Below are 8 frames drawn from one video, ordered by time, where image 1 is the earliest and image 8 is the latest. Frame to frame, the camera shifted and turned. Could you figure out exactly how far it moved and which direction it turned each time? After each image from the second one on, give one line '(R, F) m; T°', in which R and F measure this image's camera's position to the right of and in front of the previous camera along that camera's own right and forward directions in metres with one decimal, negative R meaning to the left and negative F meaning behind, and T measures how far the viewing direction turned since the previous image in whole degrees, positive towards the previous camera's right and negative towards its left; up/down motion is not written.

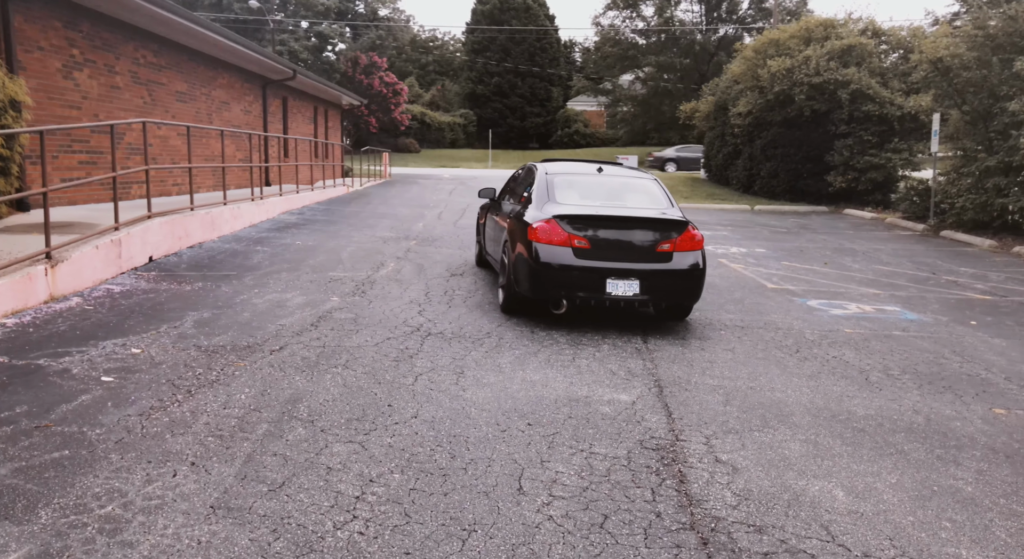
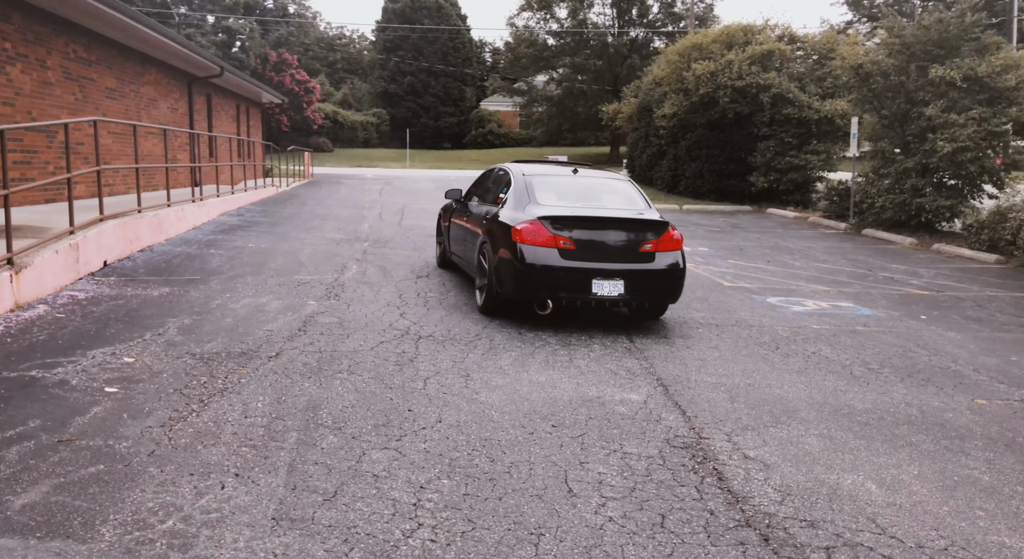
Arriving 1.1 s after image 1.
(-0.5, 0.0) m; +5°
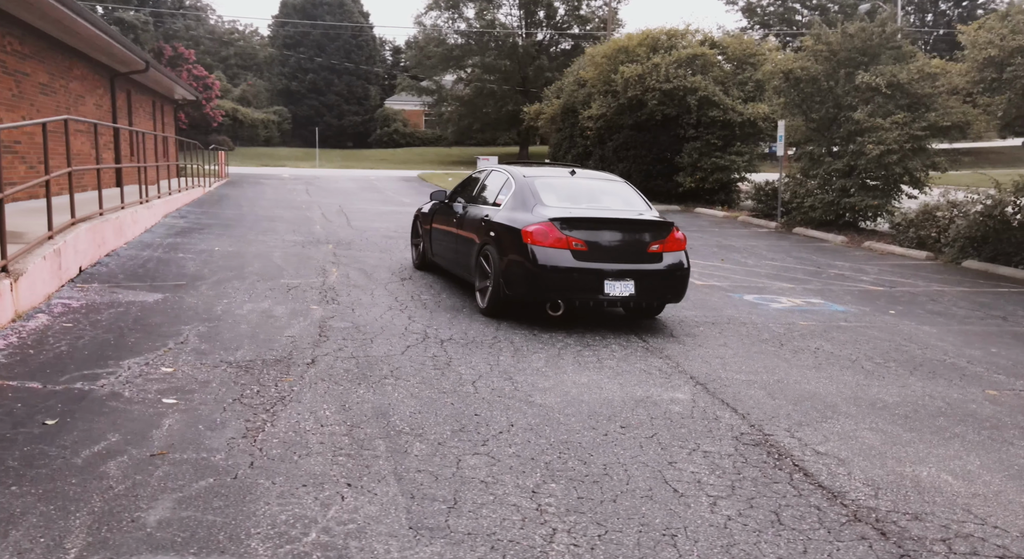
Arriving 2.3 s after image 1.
(-0.7, 0.0) m; +5°
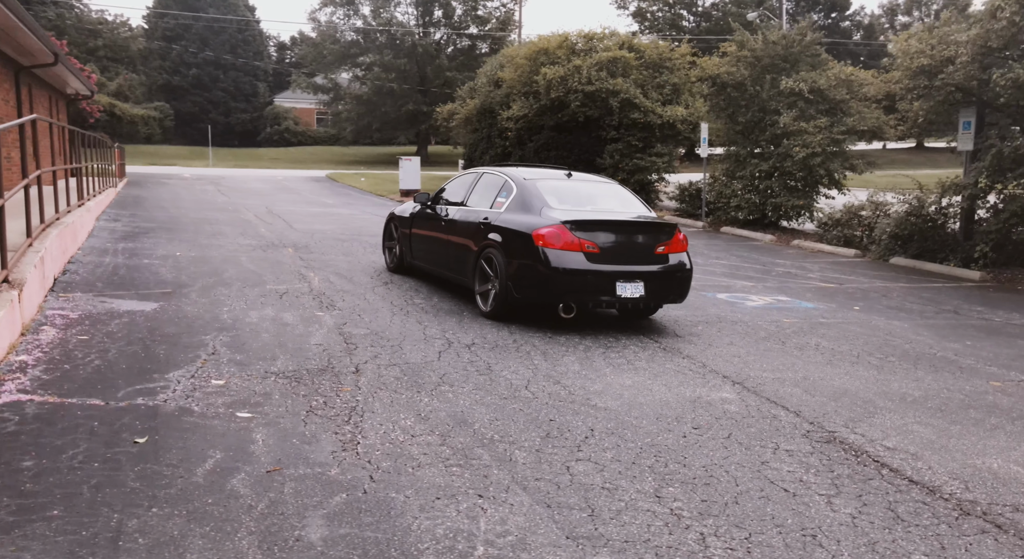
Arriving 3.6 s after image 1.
(-0.8, +0.1) m; +5°
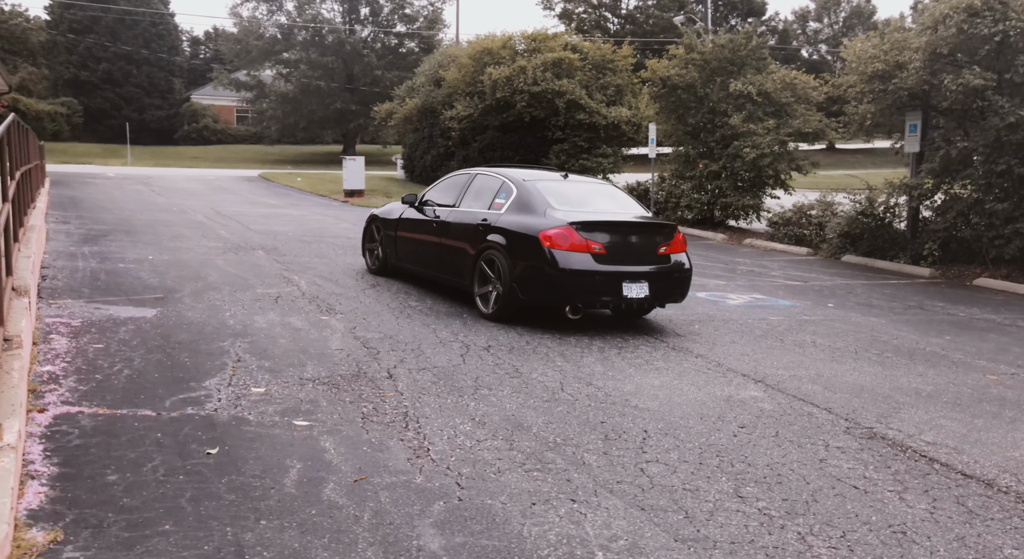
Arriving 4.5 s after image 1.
(-0.5, 0.0) m; +4°
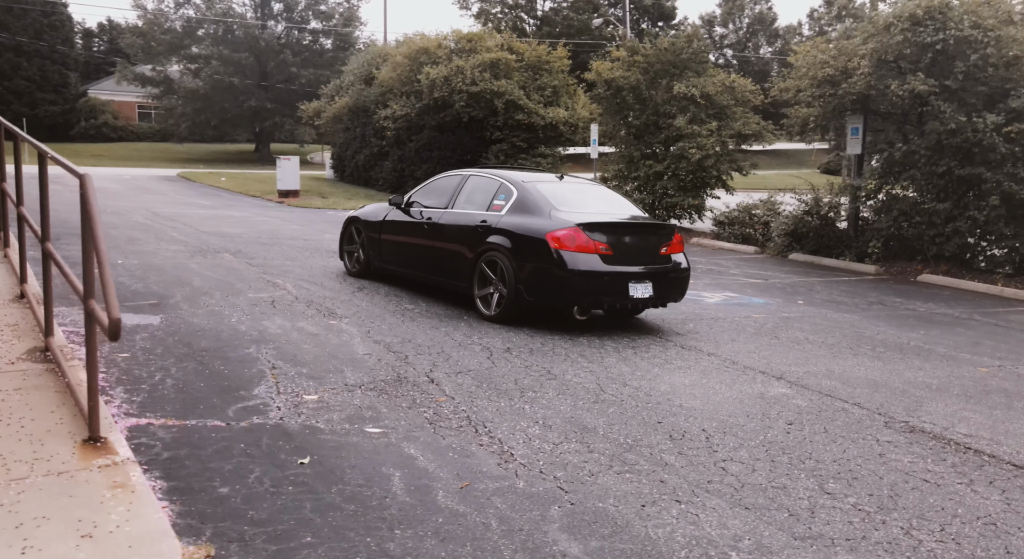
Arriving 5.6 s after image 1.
(-0.6, 0.0) m; +4°
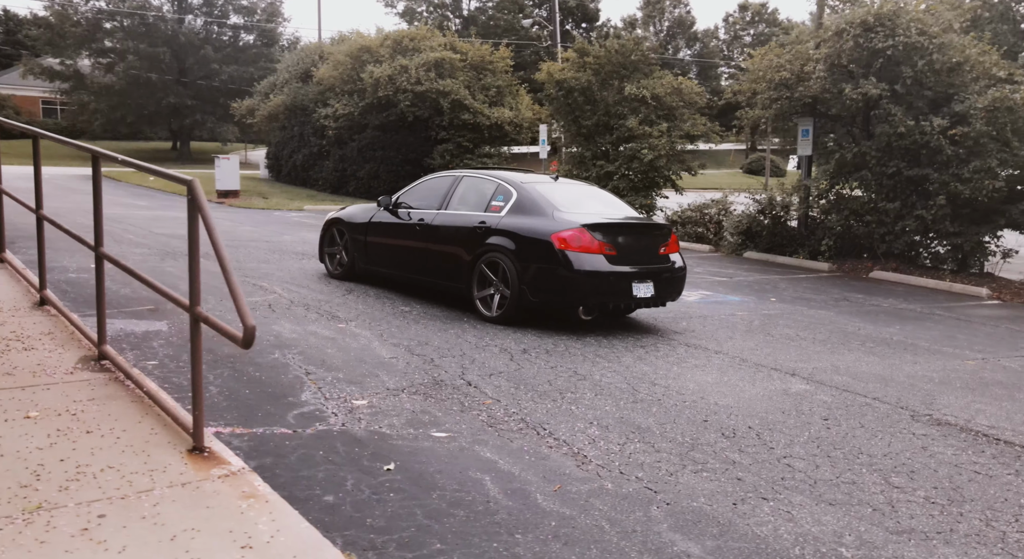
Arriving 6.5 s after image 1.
(-0.5, 0.0) m; +4°
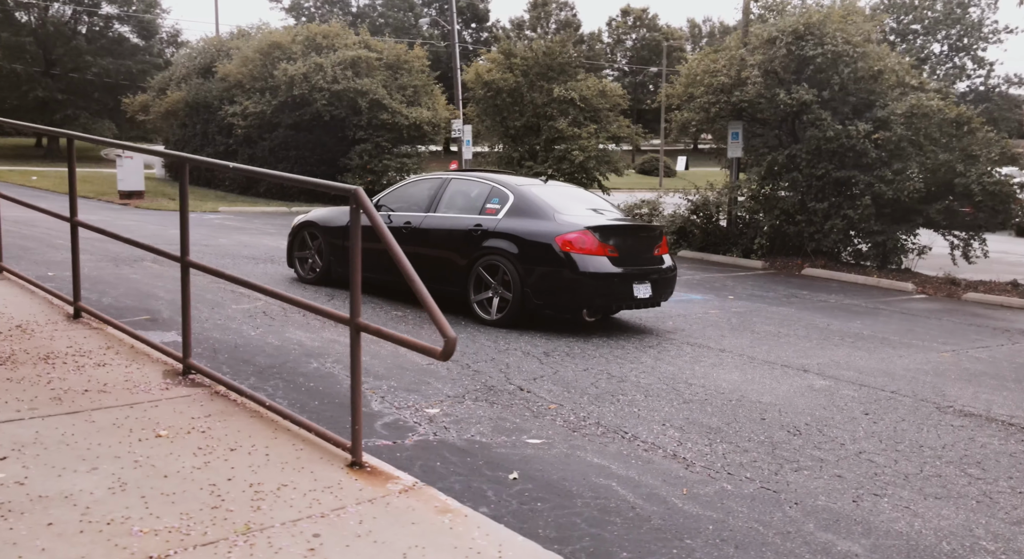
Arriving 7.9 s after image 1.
(-0.8, 0.0) m; +6°
